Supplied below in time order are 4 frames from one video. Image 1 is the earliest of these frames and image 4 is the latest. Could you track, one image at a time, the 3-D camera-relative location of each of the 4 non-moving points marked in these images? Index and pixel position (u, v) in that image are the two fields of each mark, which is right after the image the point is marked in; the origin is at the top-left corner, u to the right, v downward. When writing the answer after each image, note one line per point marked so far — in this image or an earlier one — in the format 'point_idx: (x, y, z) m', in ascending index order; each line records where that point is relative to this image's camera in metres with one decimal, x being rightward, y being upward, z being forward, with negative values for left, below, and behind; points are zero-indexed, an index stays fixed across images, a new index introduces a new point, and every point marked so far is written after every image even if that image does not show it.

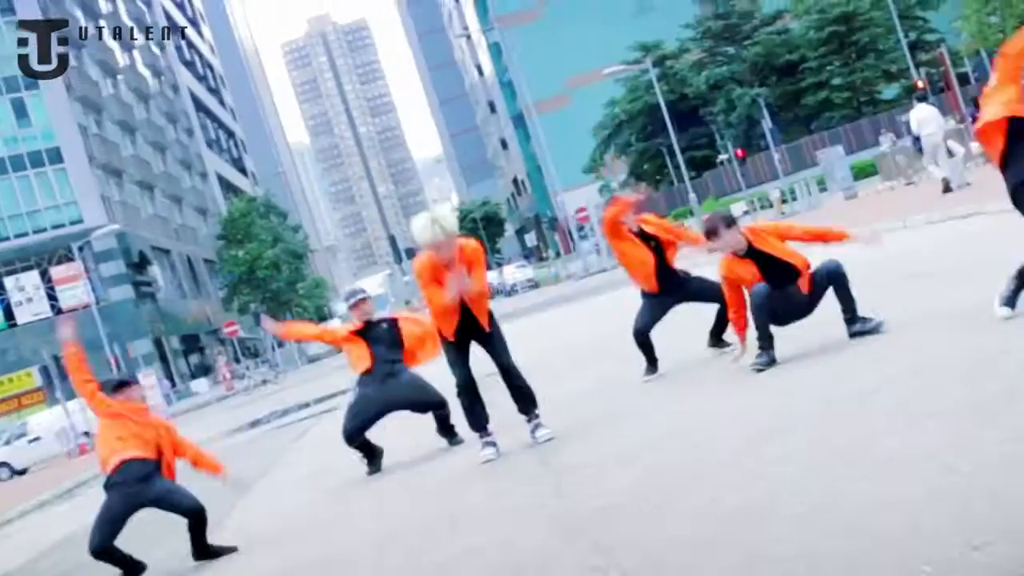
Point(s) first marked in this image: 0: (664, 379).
0: (+0.6, -0.4, +7.9) m
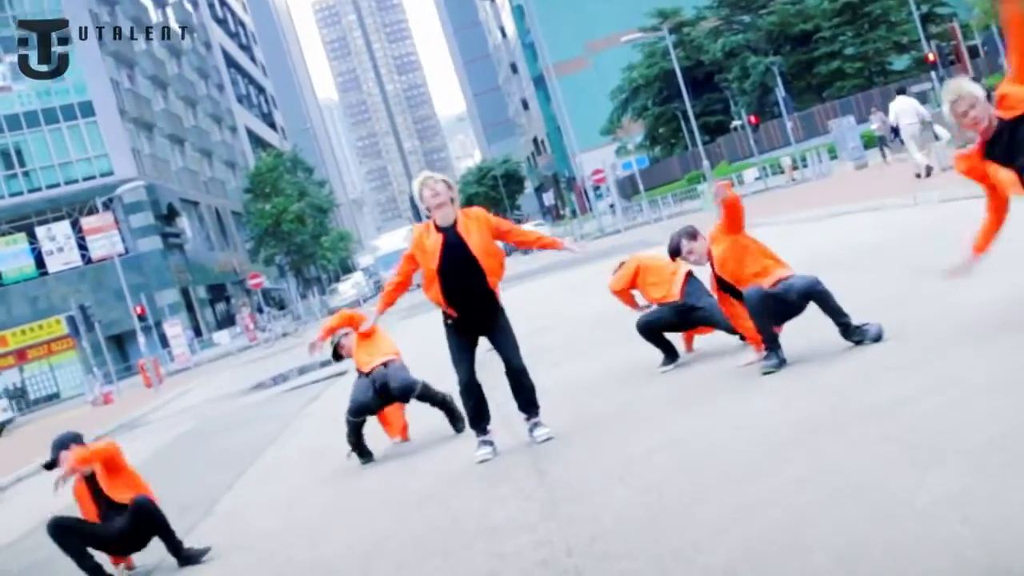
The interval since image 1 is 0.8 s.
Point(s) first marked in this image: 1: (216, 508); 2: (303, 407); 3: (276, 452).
0: (+0.6, -0.4, +7.7) m
1: (-1.1, -0.9, +7.7) m
2: (-1.8, -0.9, +17.5) m
3: (-1.3, -0.9, +10.7) m
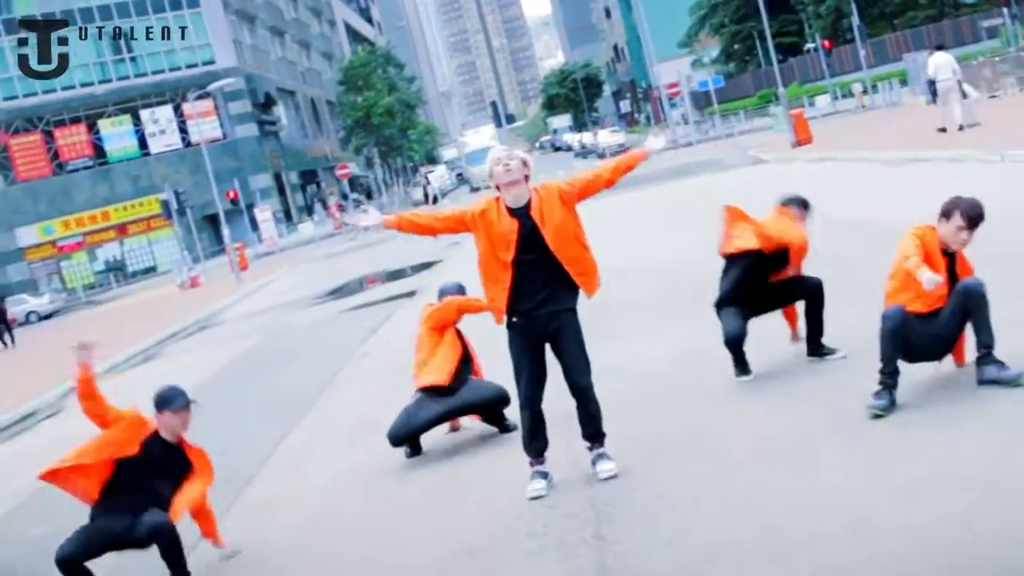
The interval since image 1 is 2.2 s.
0: (+0.8, -0.3, +7.1) m
1: (-0.9, -0.7, +7.1) m
2: (-1.2, -0.4, +16.9) m
3: (-1.0, -0.6, +10.1) m
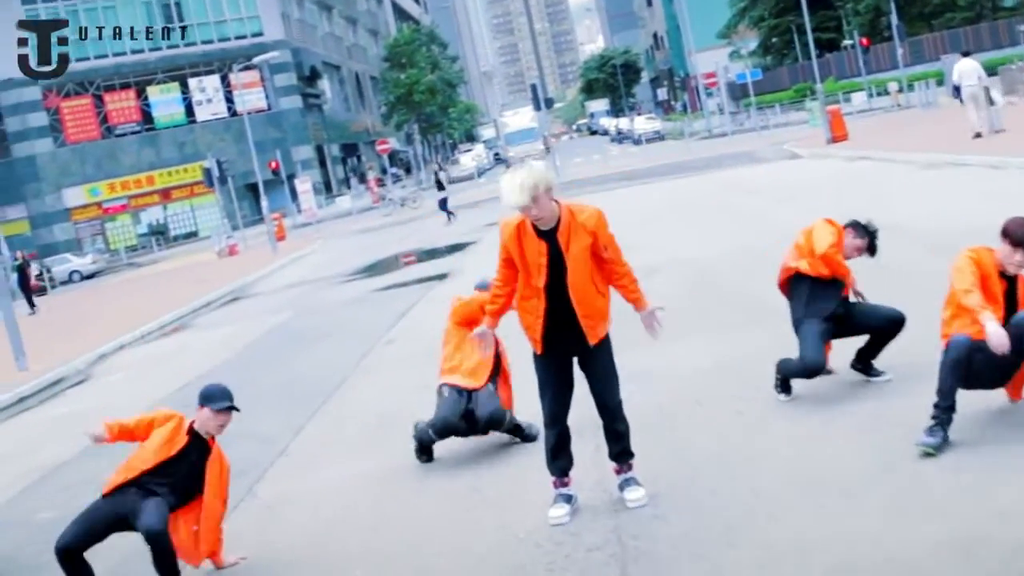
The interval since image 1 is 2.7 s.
0: (+0.9, -0.4, +6.8) m
1: (-0.8, -0.7, +6.8) m
2: (-1.0, -0.3, +16.7) m
3: (-0.8, -0.6, +9.8) m
